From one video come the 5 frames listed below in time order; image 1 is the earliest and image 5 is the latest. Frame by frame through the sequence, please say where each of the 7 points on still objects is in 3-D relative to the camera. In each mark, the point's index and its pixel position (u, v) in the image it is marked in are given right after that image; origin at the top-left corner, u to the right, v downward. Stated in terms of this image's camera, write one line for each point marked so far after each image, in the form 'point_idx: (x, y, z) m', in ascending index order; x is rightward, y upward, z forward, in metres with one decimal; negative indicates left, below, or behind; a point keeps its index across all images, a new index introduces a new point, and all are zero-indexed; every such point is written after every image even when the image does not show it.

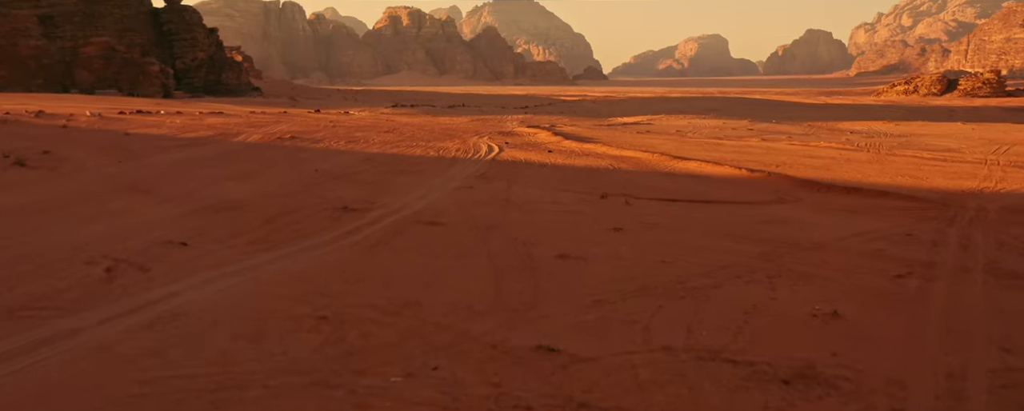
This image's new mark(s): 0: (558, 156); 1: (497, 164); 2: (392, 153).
0: (+0.9, +1.1, +16.4) m
1: (-0.3, +0.7, +14.5) m
2: (-2.4, +1.0, +15.9) m
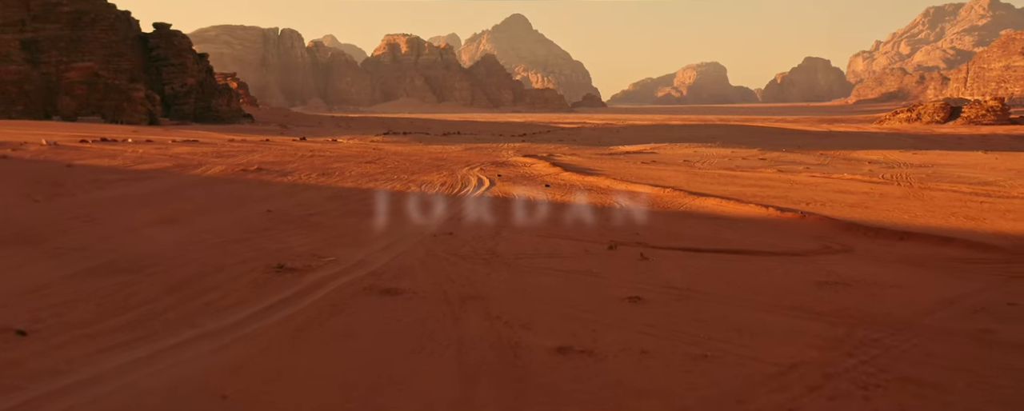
0: (+0.8, +0.3, +14.5) m
1: (-0.4, 0.0, +12.5) m
2: (-2.6, +0.3, +13.9) m
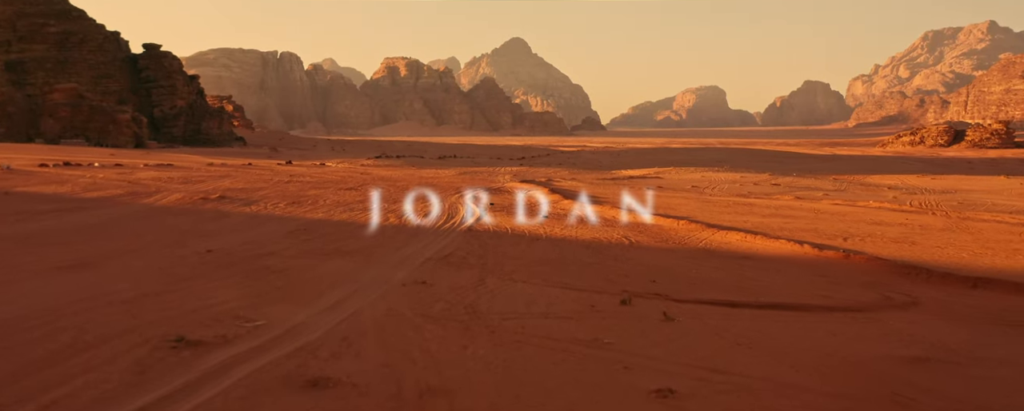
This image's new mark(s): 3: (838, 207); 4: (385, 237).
0: (+0.7, -0.3, +12.7) m
1: (-0.5, -0.4, +10.7) m
2: (-2.7, -0.2, +12.1) m
3: (+7.2, 0.0, +17.4) m
4: (-1.7, -0.4, +10.8) m
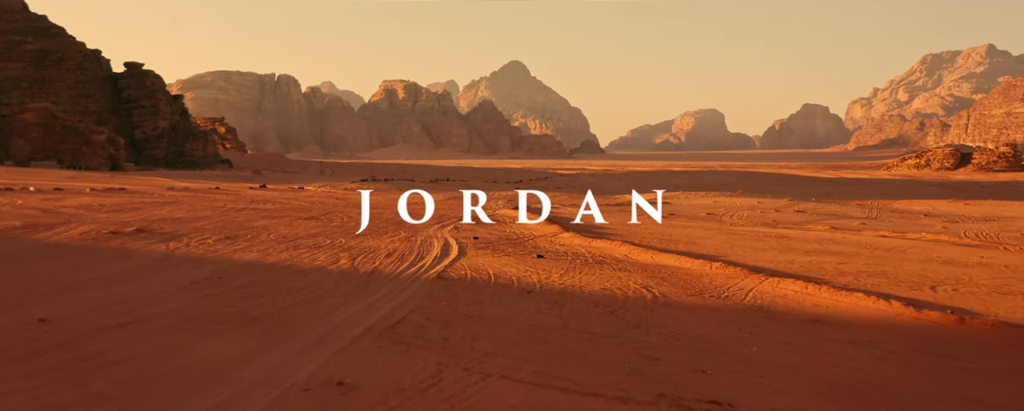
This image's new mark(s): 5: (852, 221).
0: (+0.5, -0.7, +10.0) m
1: (-0.7, -0.9, +8.0) m
2: (-2.9, -0.7, +9.4) m
3: (+7.0, -0.6, +14.7) m
4: (-1.9, -0.8, +8.1) m
5: (+8.6, -0.4, +19.8) m
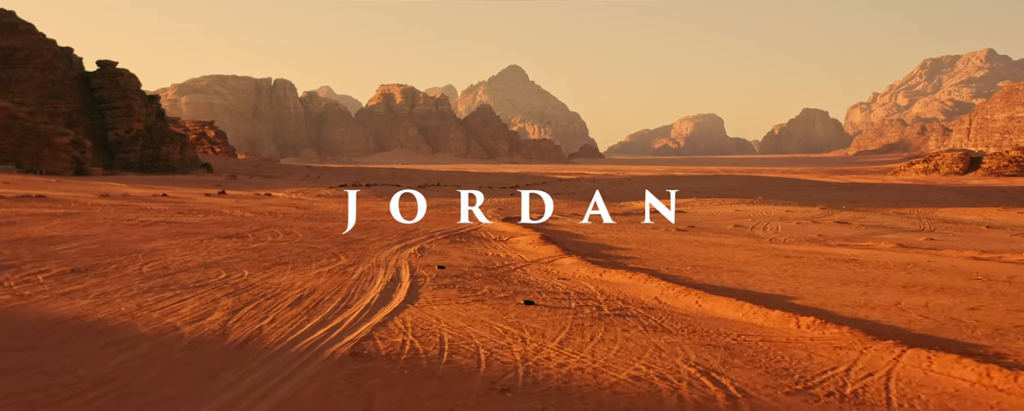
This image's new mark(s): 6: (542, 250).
0: (+0.3, -0.9, +6.5) m
1: (-0.9, -1.0, +4.5) m
2: (-3.1, -0.8, +5.9) m
3: (+6.8, -0.8, +11.2) m
4: (-2.1, -1.0, +4.6) m
5: (+8.4, -0.6, +16.4) m
6: (+0.4, -0.6, +10.5) m
